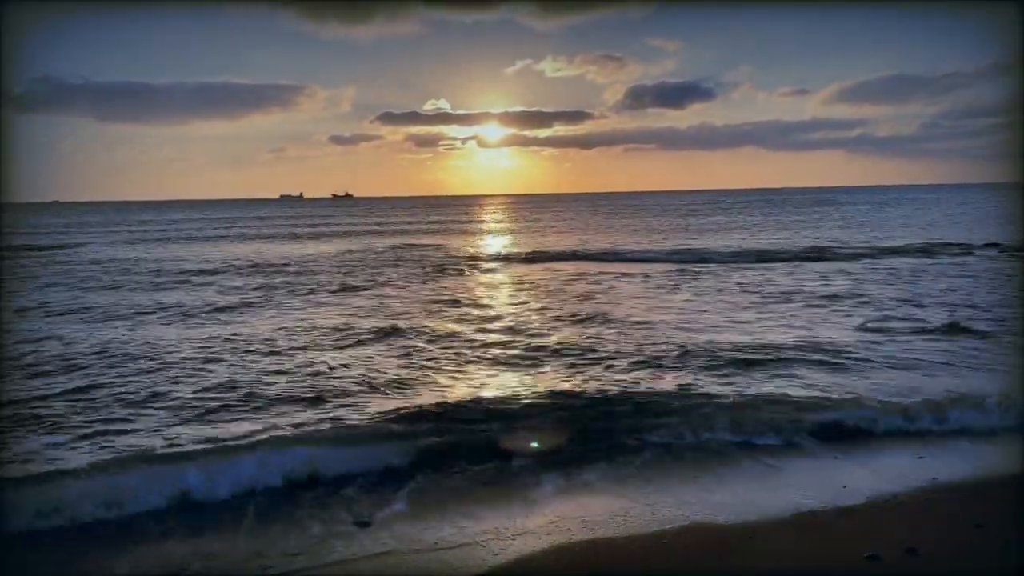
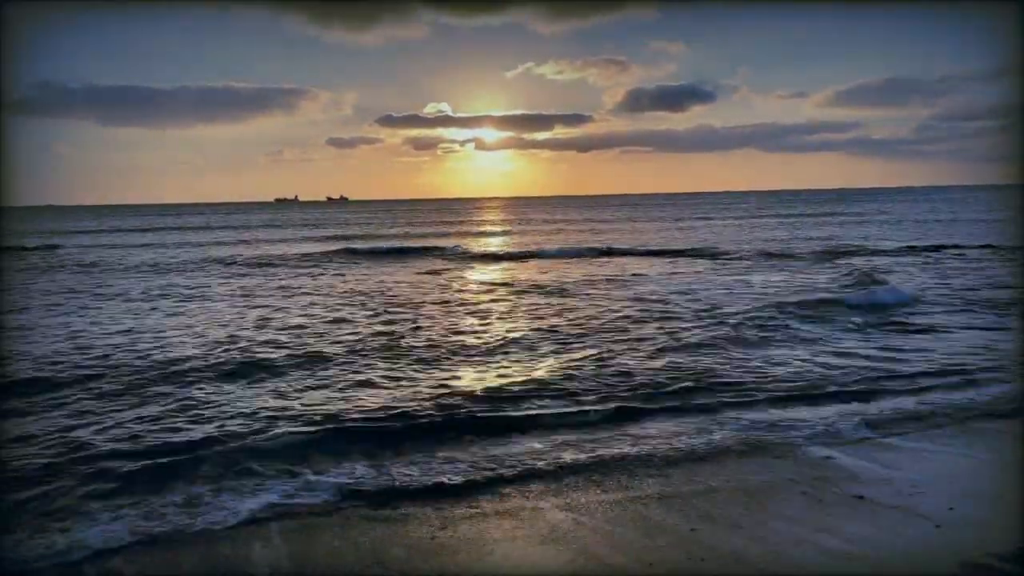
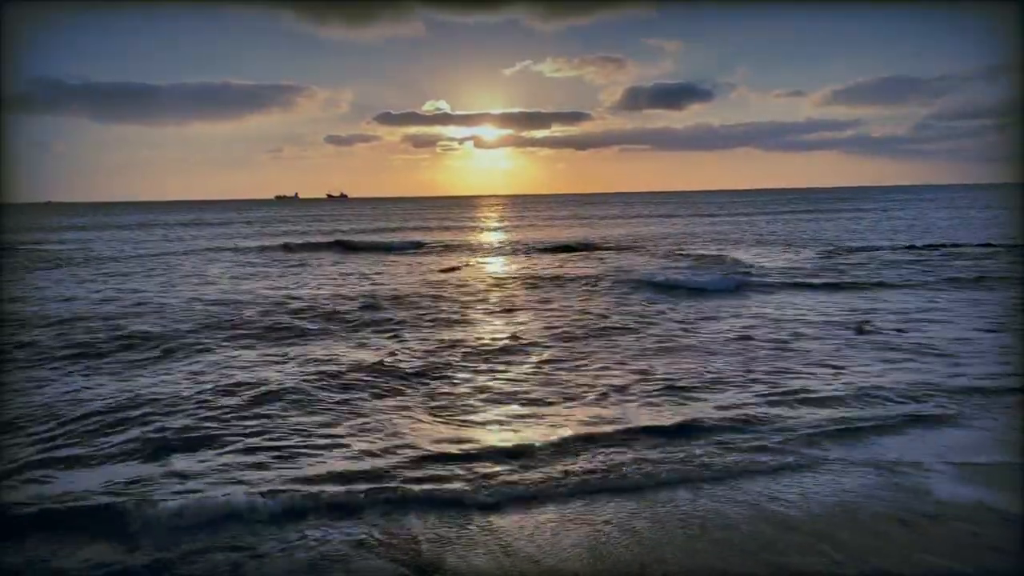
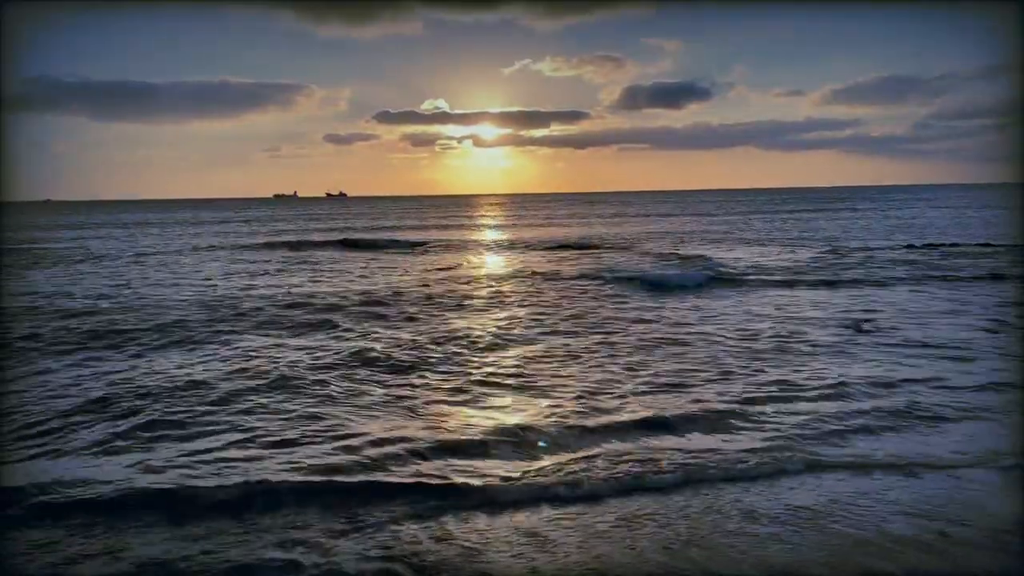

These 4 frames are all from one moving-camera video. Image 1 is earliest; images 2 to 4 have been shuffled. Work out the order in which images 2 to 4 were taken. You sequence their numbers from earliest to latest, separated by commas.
4, 3, 2
